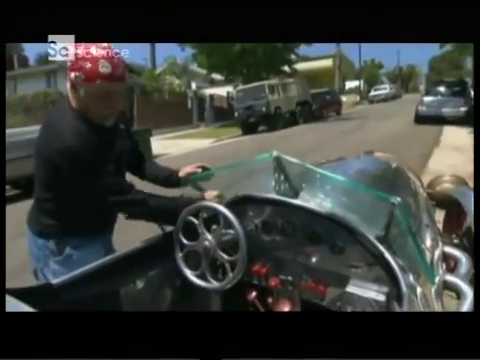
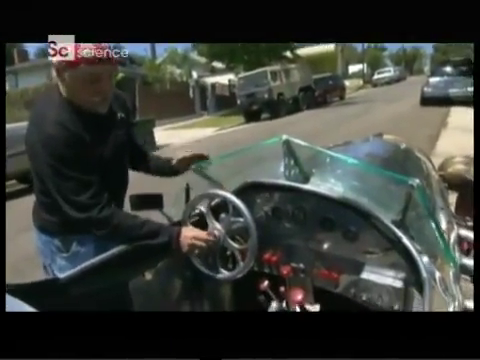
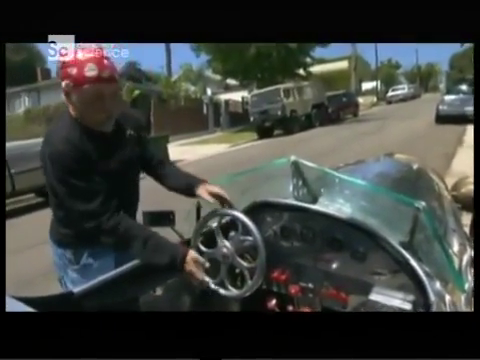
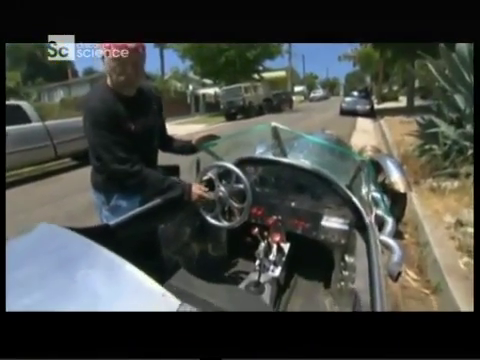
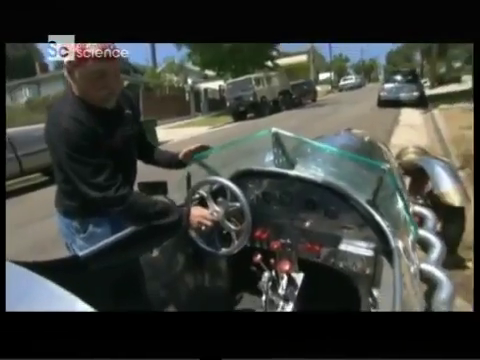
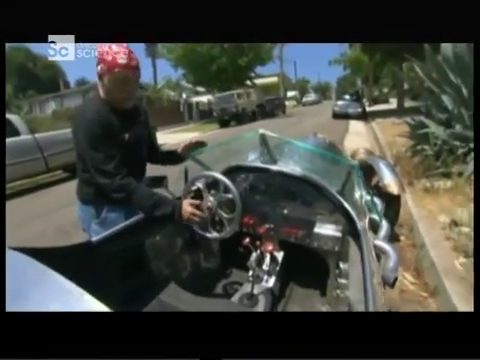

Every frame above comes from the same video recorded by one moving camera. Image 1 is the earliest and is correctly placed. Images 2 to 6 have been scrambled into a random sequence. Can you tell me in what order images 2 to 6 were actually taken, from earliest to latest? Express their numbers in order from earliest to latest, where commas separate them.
3, 2, 5, 6, 4
